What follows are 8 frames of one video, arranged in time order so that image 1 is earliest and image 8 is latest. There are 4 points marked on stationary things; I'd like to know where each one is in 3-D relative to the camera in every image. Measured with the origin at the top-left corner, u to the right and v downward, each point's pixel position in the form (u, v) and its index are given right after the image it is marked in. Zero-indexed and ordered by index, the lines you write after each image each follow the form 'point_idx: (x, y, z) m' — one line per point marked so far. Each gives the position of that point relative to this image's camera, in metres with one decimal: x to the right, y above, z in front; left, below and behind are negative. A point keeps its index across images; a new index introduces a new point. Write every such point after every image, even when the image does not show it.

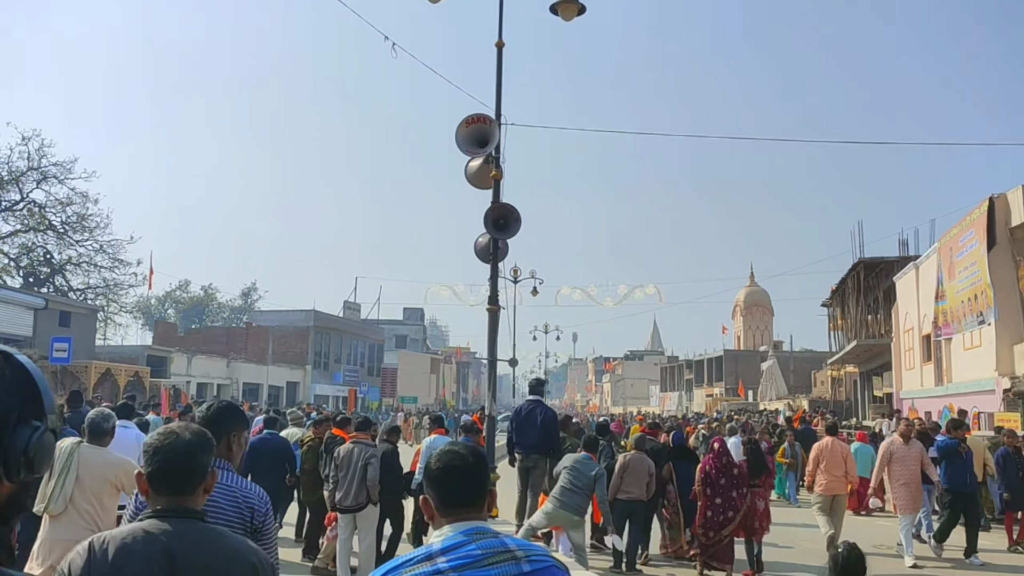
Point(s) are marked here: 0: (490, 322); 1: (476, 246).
0: (-0.3, -0.4, +11.2) m
1: (-0.5, +0.5, +11.9) m
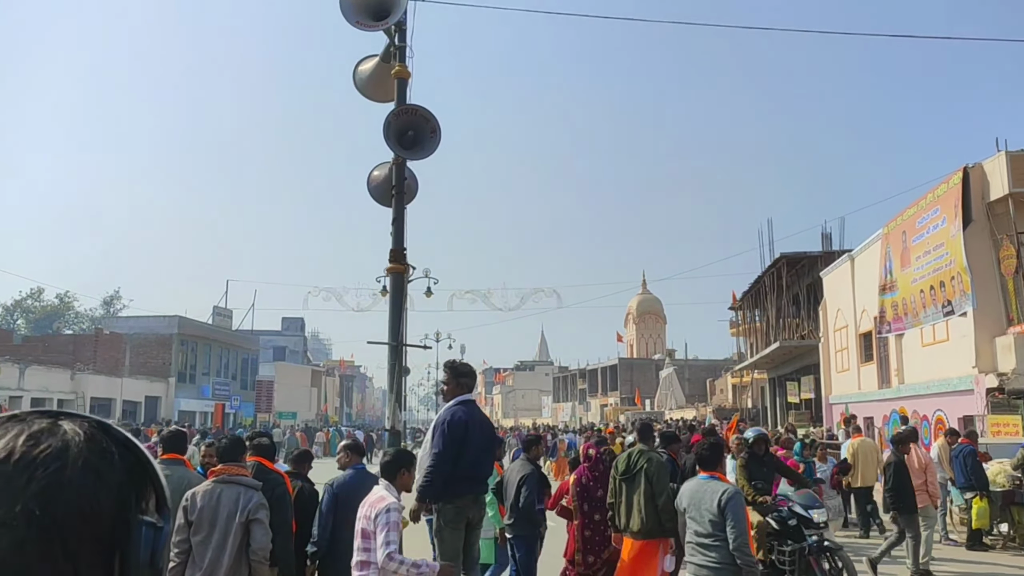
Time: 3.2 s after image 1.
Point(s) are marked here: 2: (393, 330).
0: (-1.0, 0.0, +7.5) m
1: (-1.3, +0.9, +8.2) m
2: (-0.9, -0.3, +7.4) m
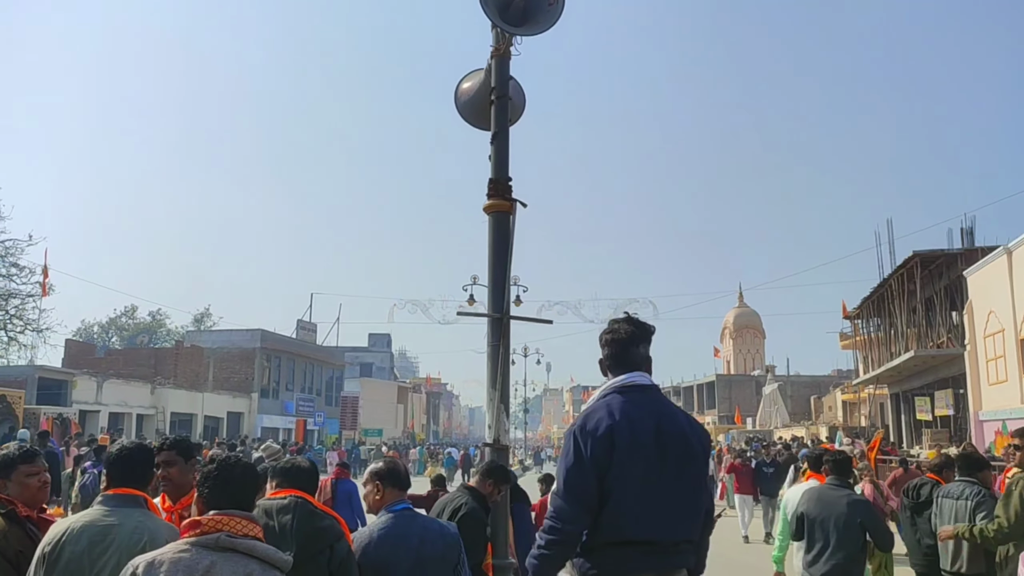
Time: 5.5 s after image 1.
0: (-0.1, +0.3, +5.1) m
1: (-0.4, +1.2, +5.9) m
2: (-0.1, -0.1, +5.0) m
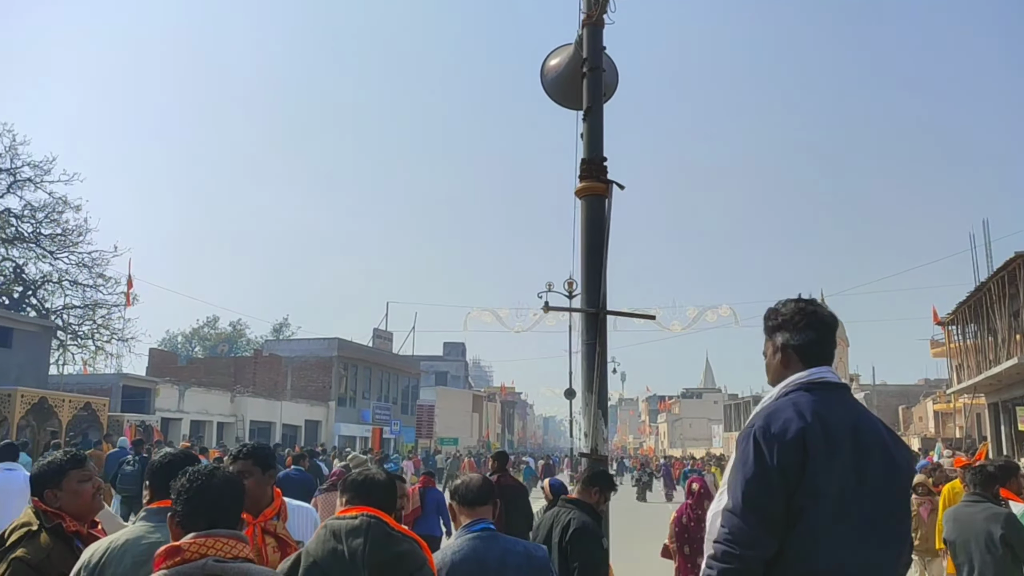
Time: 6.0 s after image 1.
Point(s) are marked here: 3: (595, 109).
0: (+0.3, +0.3, +4.6) m
1: (+0.2, +1.2, +5.4) m
2: (+0.4, 0.0, +4.5) m
3: (+0.4, +0.9, +4.8) m
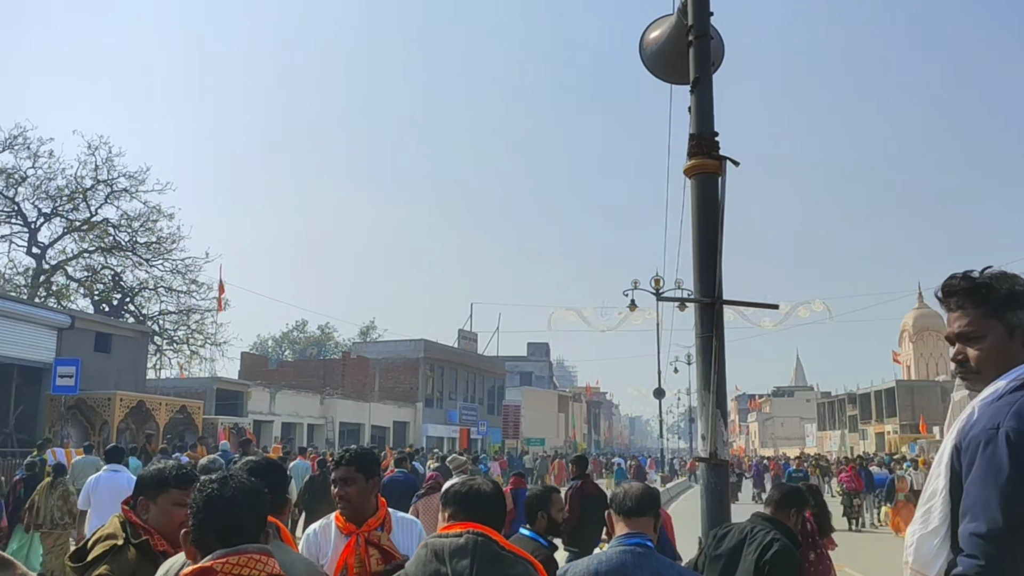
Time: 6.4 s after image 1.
0: (+0.8, +0.4, +4.1) m
1: (+0.7, +1.3, +5.0) m
2: (+0.8, 0.0, +4.1) m
3: (+0.9, +1.0, +4.4) m
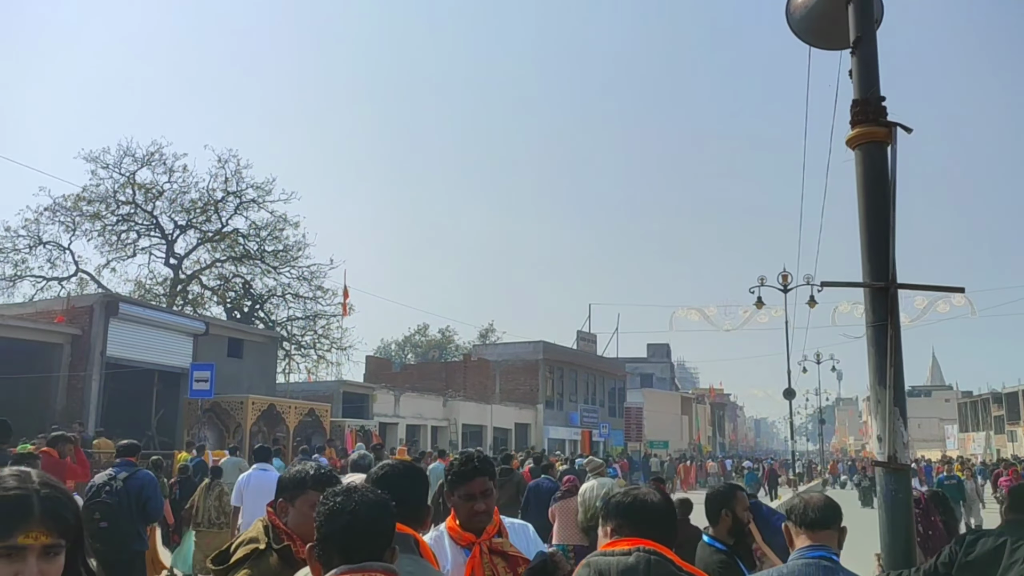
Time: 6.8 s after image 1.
0: (+1.4, +0.4, +3.7) m
1: (+1.3, +1.3, +4.5) m
2: (+1.4, +0.1, +3.6) m
3: (+1.5, +1.0, +3.9) m
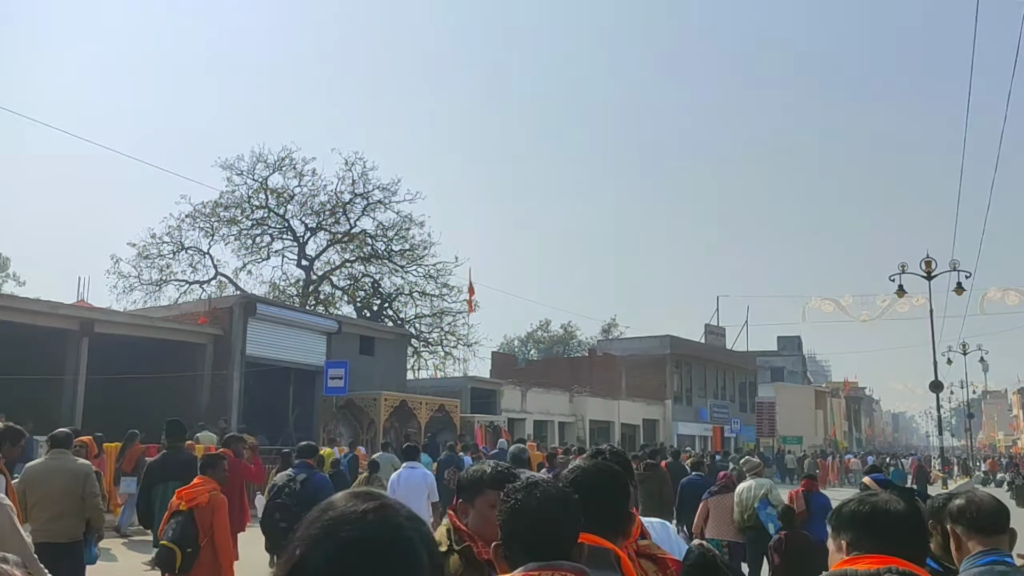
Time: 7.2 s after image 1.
0: (+2.0, +0.5, +3.2) m
1: (+2.0, +1.4, +4.1) m
2: (+2.0, +0.2, +3.1) m
3: (+2.1, +1.1, +3.4) m
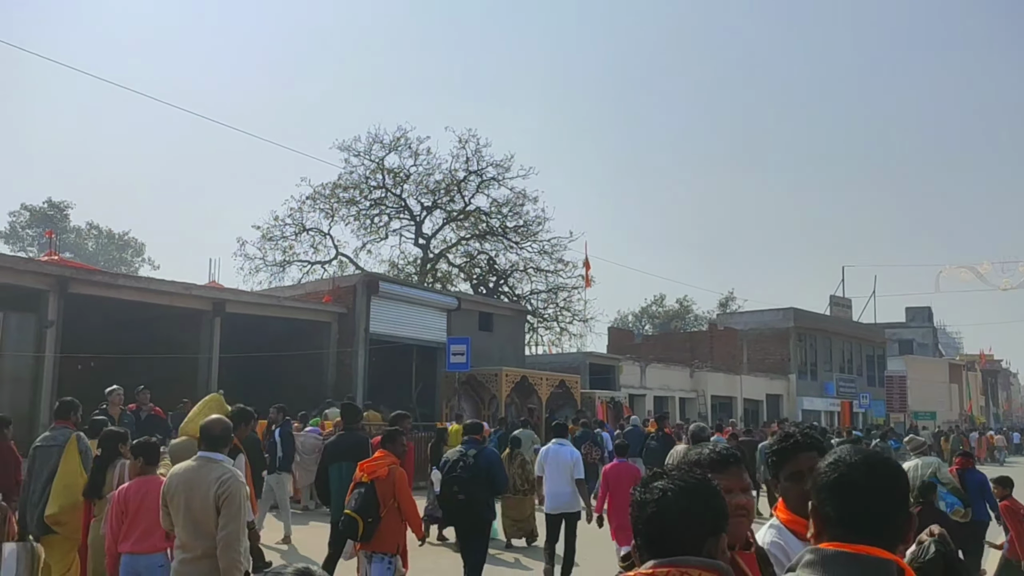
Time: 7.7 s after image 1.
0: (+2.5, +0.7, +2.7) m
1: (+2.6, +1.6, +3.5) m
2: (+2.5, +0.3, +2.6) m
3: (+2.6, +1.3, +2.9) m
